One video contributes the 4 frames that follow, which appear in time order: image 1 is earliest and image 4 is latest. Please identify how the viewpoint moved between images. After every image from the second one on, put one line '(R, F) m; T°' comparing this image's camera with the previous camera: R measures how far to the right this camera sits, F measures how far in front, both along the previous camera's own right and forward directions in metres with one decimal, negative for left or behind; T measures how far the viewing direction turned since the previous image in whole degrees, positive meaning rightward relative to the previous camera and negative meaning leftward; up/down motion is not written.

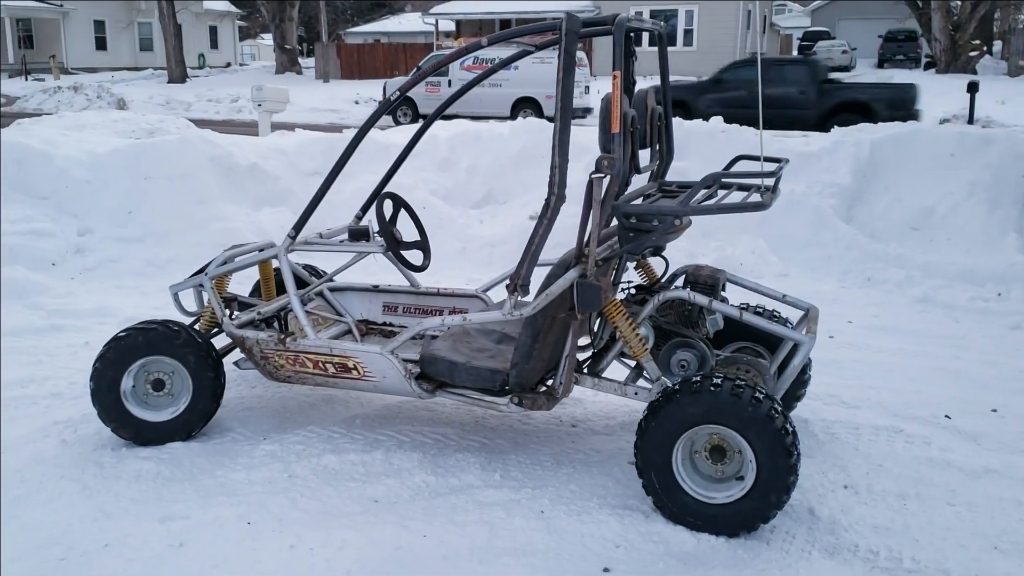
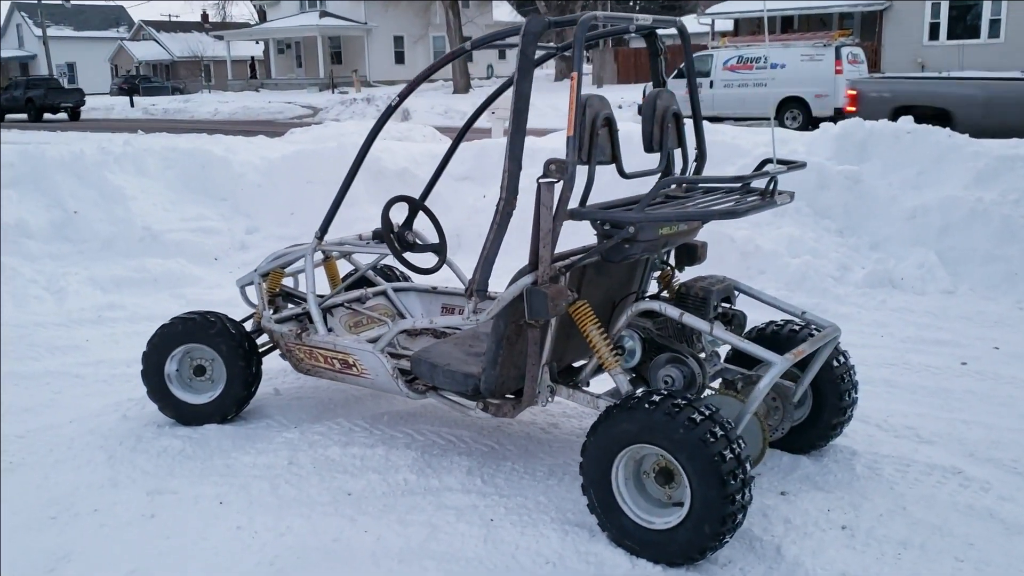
(+1.2, +0.2) m; -17°
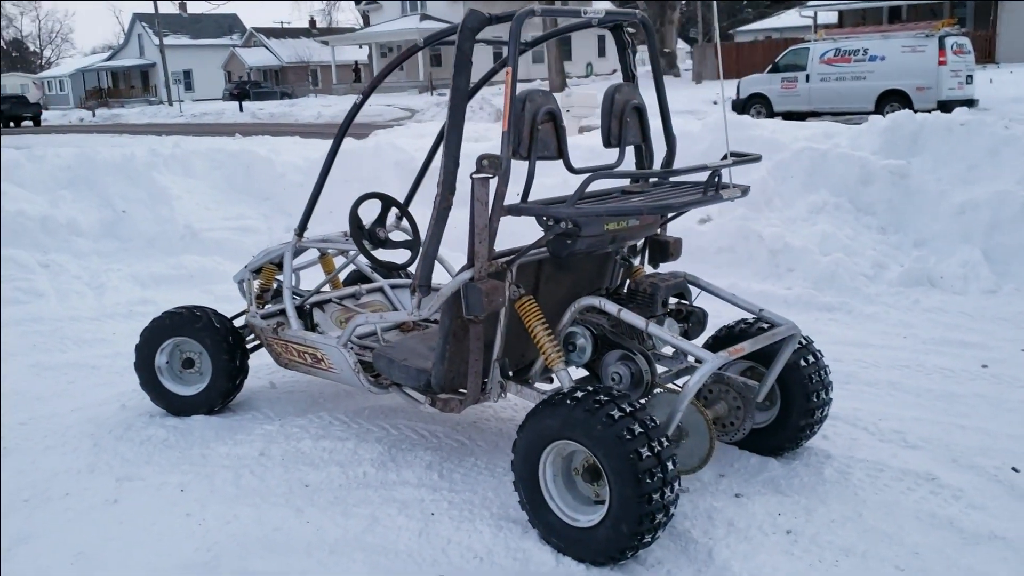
(+0.6, 0.0) m; -6°
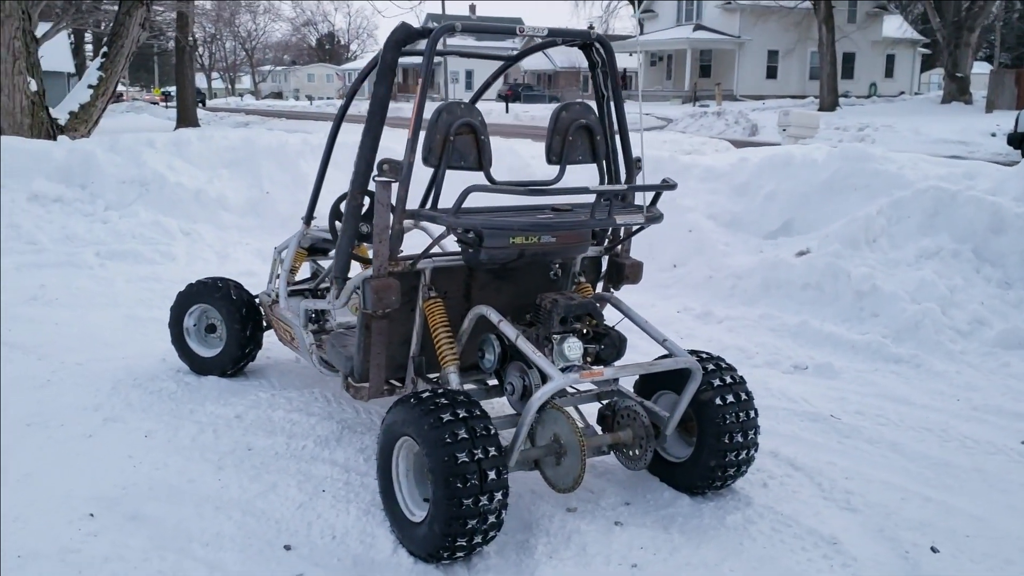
(+1.4, +0.1) m; -15°
